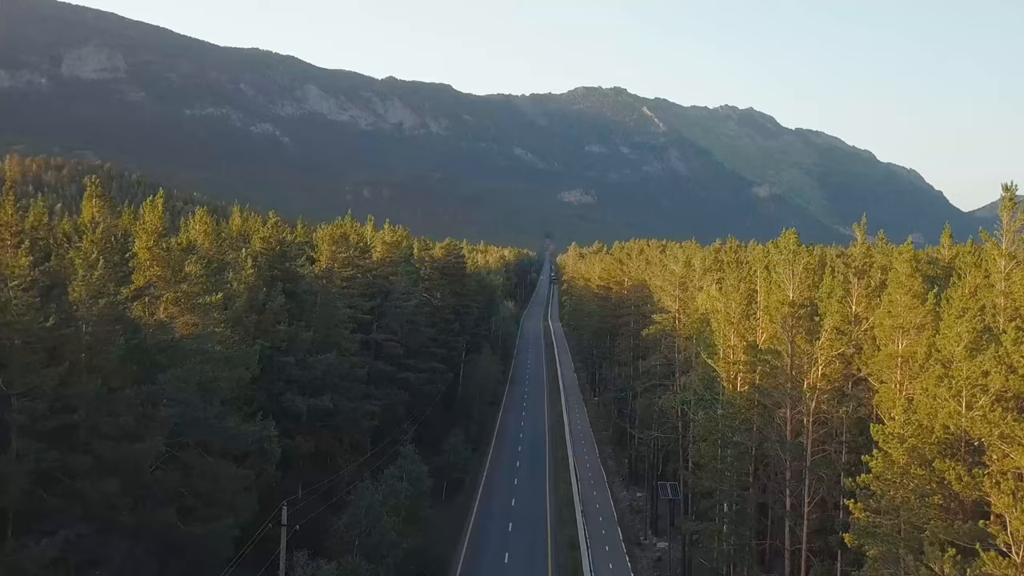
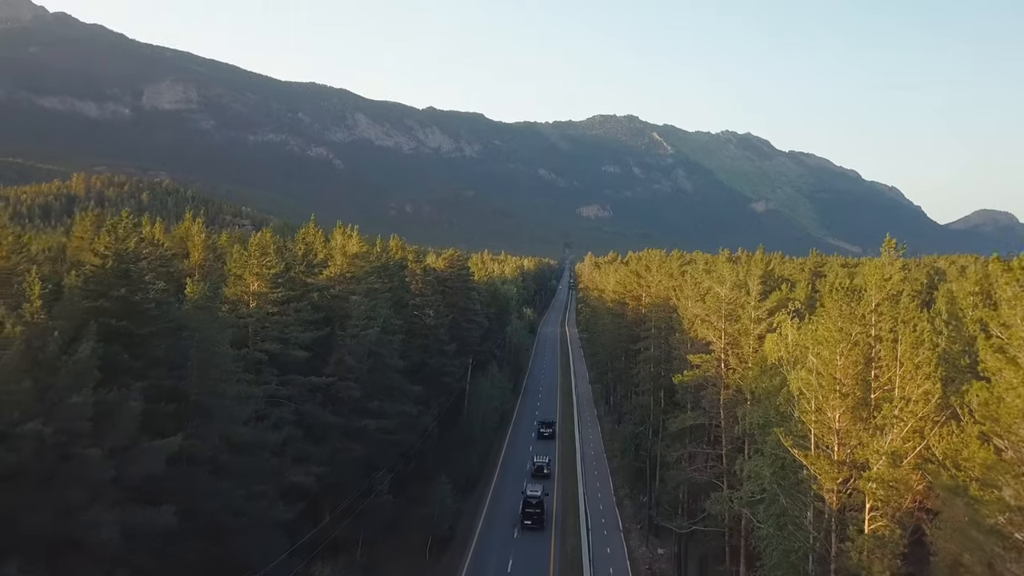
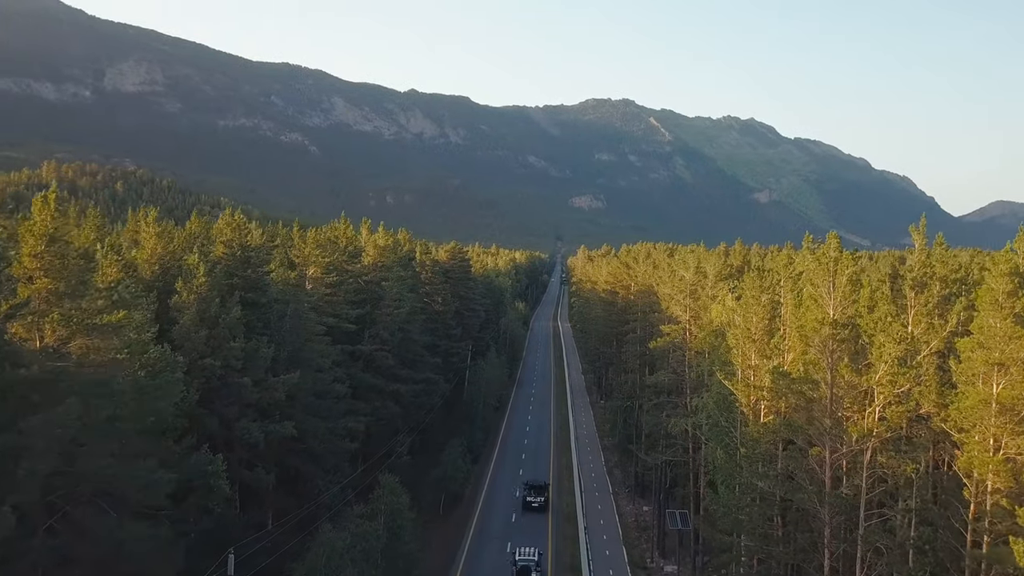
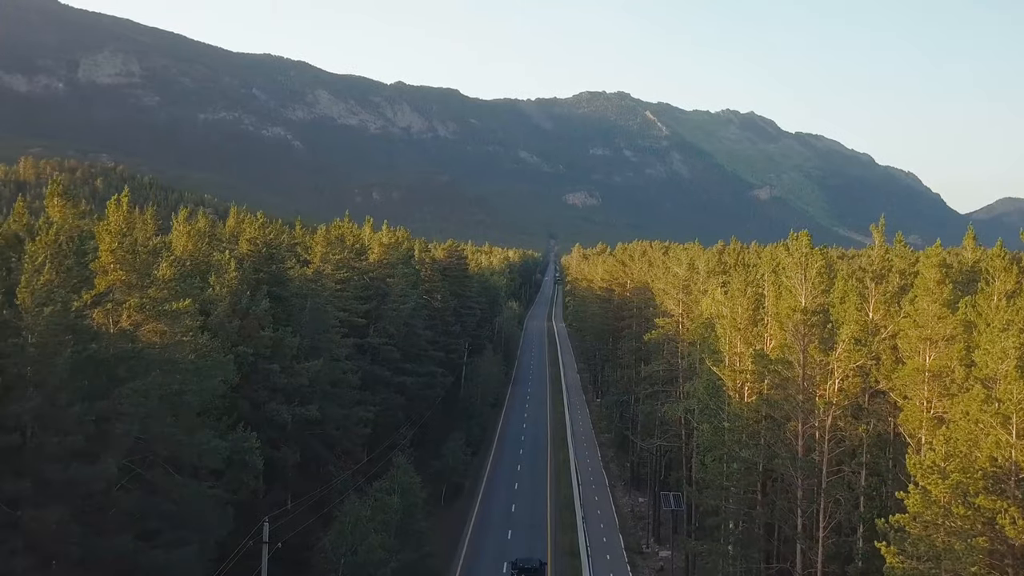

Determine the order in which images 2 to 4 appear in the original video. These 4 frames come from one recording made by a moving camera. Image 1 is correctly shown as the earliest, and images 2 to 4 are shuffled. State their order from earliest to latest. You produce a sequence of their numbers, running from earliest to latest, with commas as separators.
4, 3, 2
